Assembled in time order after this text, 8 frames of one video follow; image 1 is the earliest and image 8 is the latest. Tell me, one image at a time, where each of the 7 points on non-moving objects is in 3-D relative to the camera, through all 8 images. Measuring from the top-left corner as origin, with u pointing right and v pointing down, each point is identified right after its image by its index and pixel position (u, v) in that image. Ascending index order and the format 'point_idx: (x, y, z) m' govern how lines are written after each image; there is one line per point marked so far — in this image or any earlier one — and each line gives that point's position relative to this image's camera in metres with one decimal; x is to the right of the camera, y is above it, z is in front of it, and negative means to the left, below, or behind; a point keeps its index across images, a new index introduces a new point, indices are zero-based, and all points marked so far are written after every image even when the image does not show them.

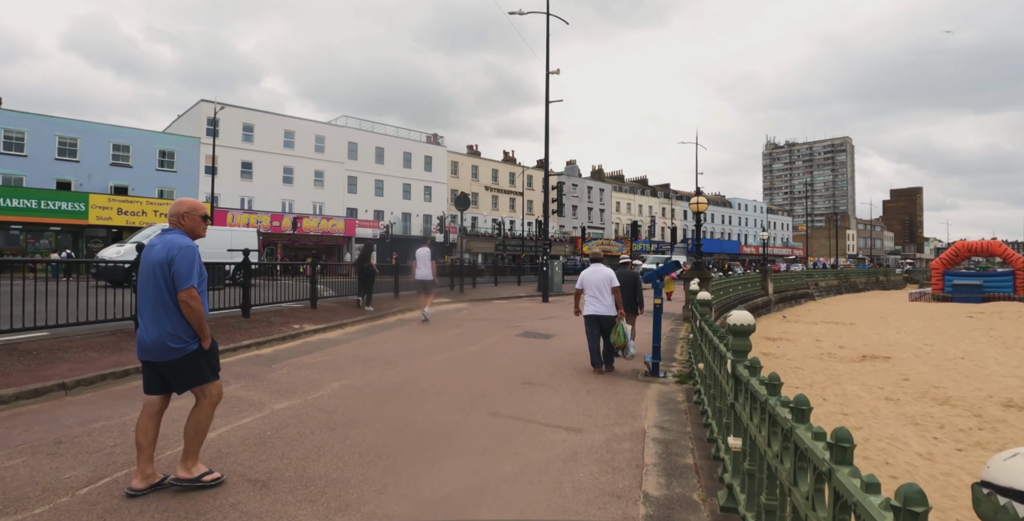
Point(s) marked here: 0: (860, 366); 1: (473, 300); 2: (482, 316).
0: (+12.2, -3.7, +16.9) m
1: (-1.4, -1.4, +17.2) m
2: (-0.8, -1.5, +13.3) m
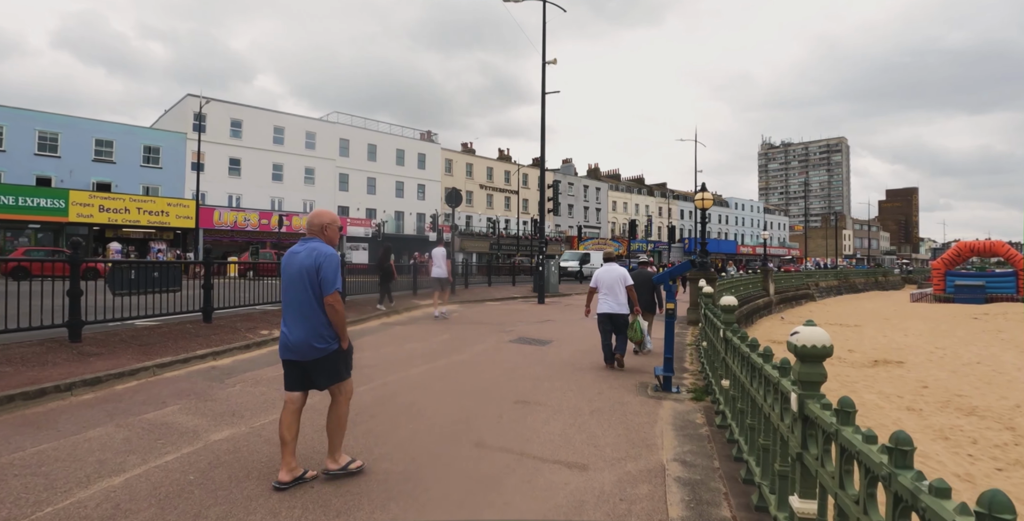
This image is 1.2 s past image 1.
0: (+12.0, -3.7, +16.1) m
1: (-1.5, -1.4, +16.3) m
2: (-1.0, -1.5, +12.4) m
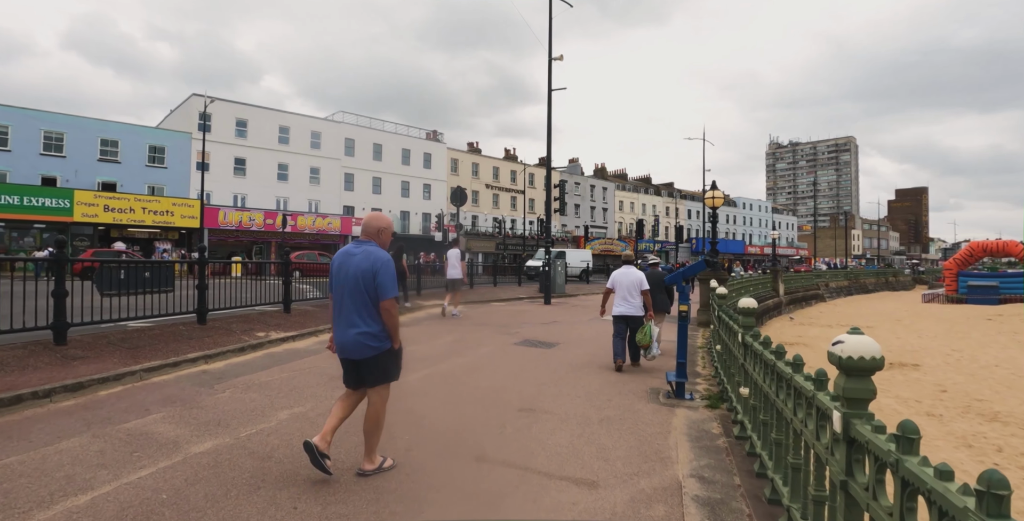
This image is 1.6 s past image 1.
0: (+12.2, -3.7, +15.6) m
1: (-1.3, -1.4, +16.1) m
2: (-0.8, -1.5, +12.1) m
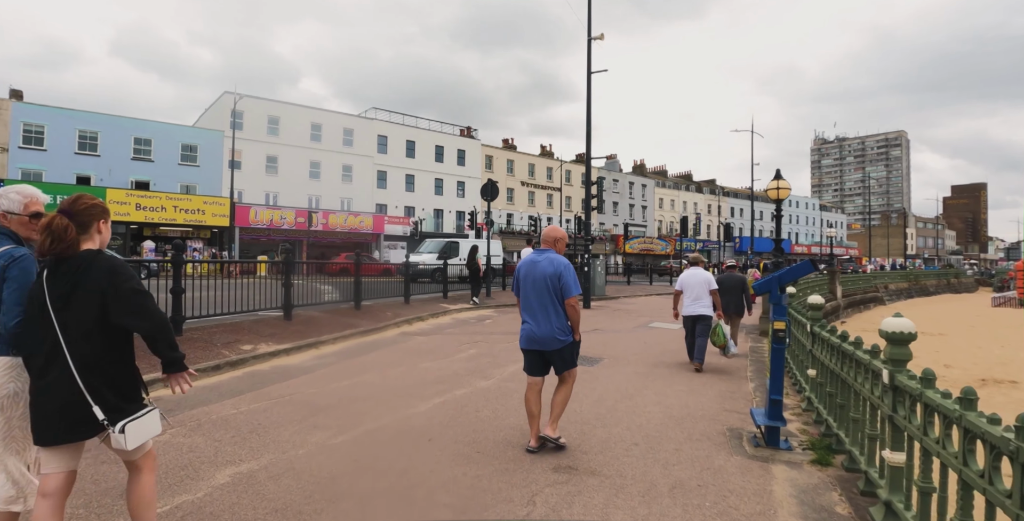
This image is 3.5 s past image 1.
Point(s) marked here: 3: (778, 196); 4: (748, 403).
0: (+13.2, -3.7, +13.3) m
1: (-0.3, -1.4, +14.7) m
2: (-0.1, -1.5, +10.7) m
3: (+7.2, +1.8, +13.0) m
4: (+2.9, -1.7, +5.9) m
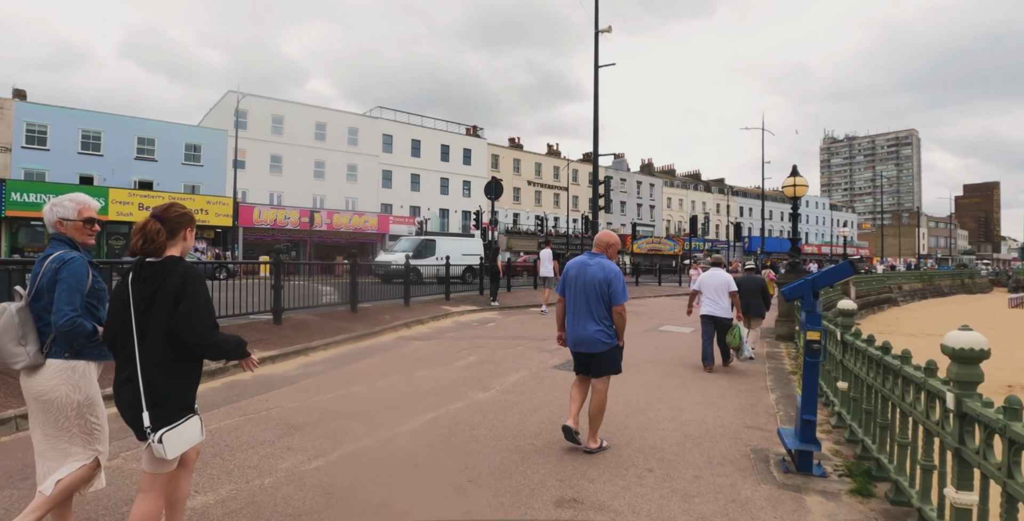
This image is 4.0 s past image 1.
0: (+13.3, -3.7, +12.6) m
1: (-0.2, -1.4, +14.2) m
2: (0.0, -1.5, +10.2) m
3: (+7.3, +1.8, +12.5) m
4: (+2.9, -1.8, +5.4) m
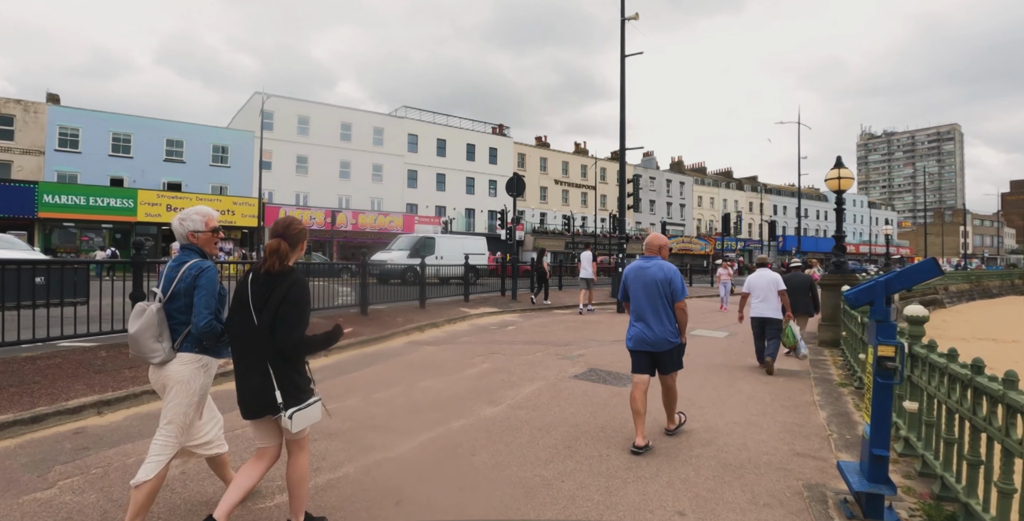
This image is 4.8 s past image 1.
0: (+13.8, -3.7, +11.3) m
1: (+0.4, -1.4, +13.6) m
2: (+0.3, -1.5, +9.6) m
3: (+7.8, +1.8, +11.4) m
4: (+3.0, -1.7, +4.6) m
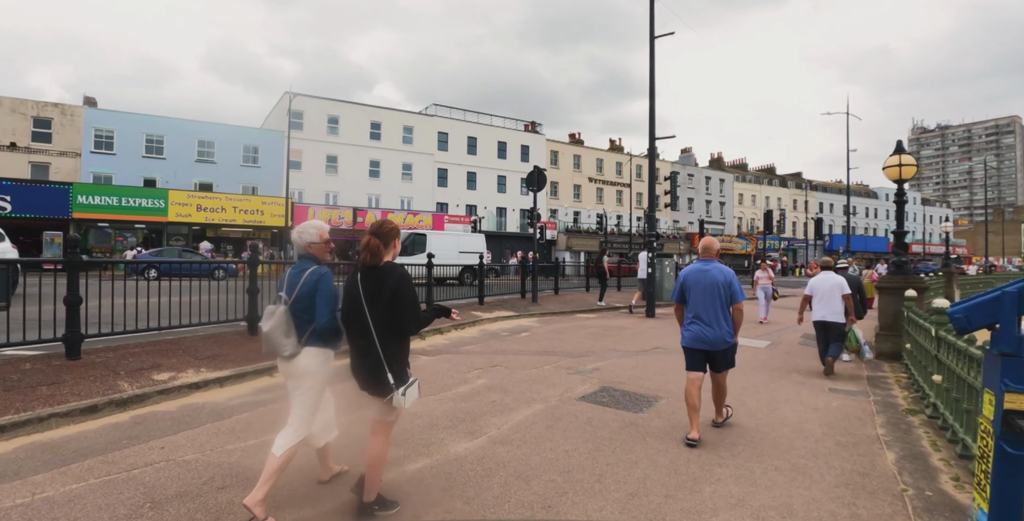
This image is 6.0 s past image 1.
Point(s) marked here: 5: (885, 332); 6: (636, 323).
0: (+14.0, -3.7, +9.3) m
1: (+0.9, -1.4, +12.6) m
2: (+0.5, -1.5, +8.6) m
3: (+8.1, +1.7, +9.9) m
4: (+2.8, -1.7, +3.5) m
5: (+7.3, -1.4, +9.4) m
6: (+3.0, -1.5, +11.9) m
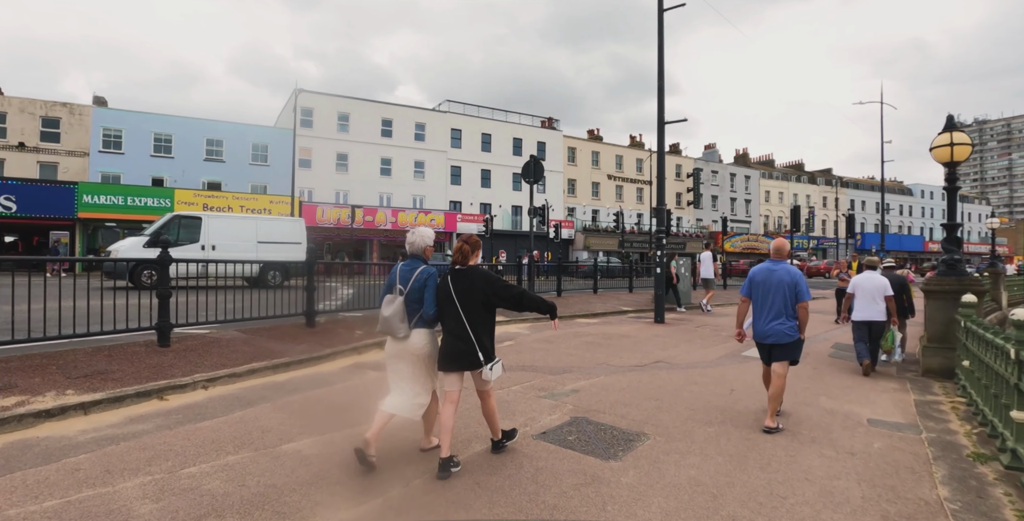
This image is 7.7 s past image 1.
0: (+13.7, -3.8, +7.4) m
1: (+0.7, -1.4, +11.4) m
2: (+0.2, -1.5, +7.4) m
3: (+7.8, +1.7, +8.3) m
4: (+2.2, -1.7, +2.2) m
5: (+7.0, -1.4, +7.8) m
6: (+2.8, -1.5, +10.5) m
